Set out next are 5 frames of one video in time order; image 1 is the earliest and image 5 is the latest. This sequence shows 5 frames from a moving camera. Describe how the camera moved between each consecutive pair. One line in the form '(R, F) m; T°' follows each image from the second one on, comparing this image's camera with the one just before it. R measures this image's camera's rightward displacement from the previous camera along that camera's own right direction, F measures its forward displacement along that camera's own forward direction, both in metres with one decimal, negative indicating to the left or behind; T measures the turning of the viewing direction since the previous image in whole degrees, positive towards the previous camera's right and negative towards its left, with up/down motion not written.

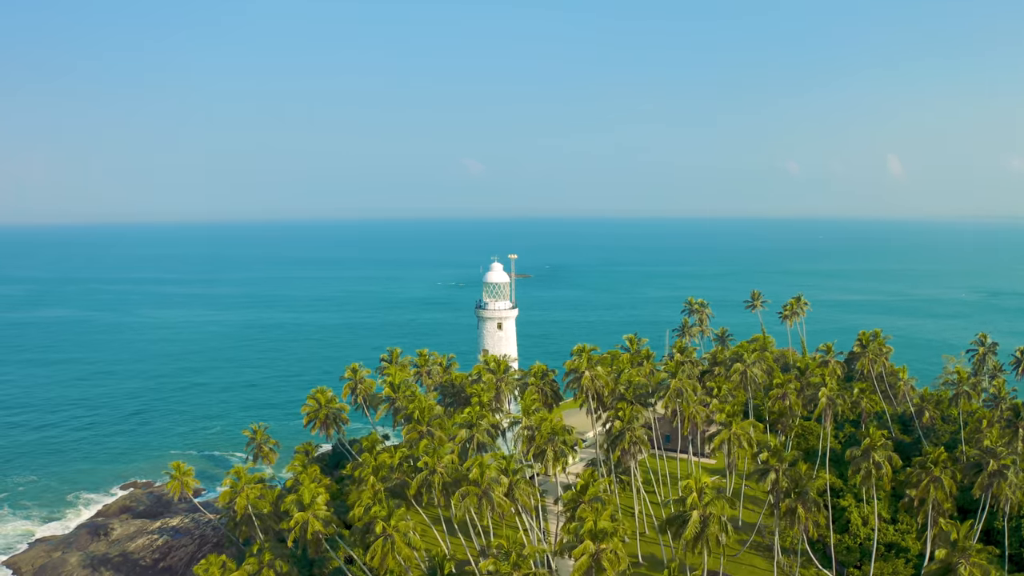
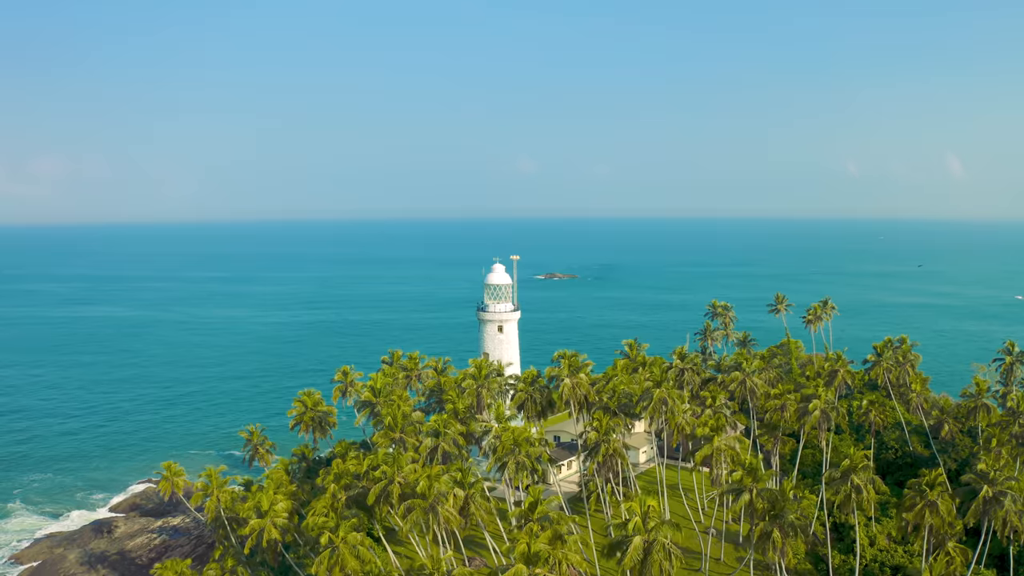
(+3.6, +1.9) m; -3°
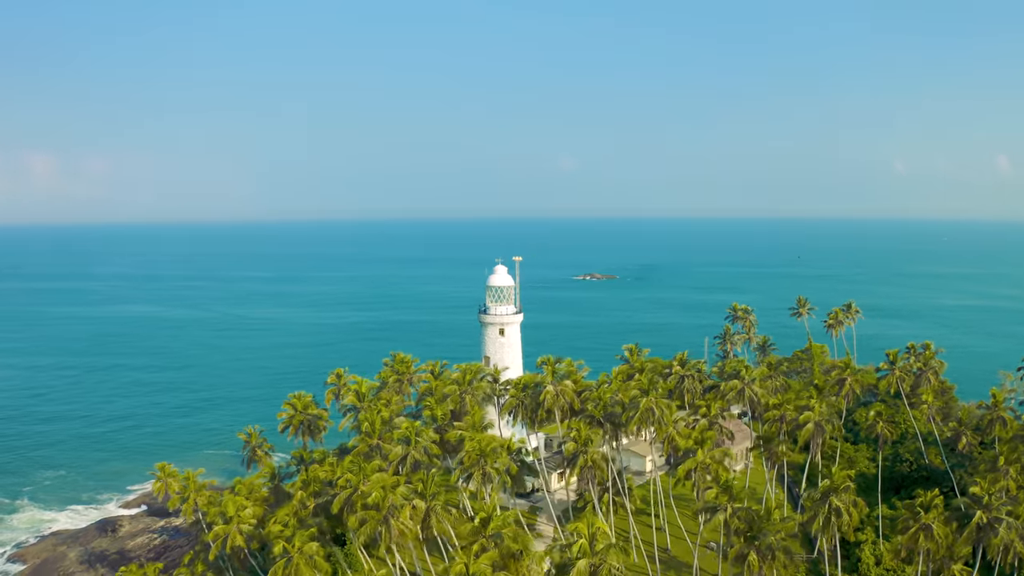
(+2.9, +1.6) m; -3°
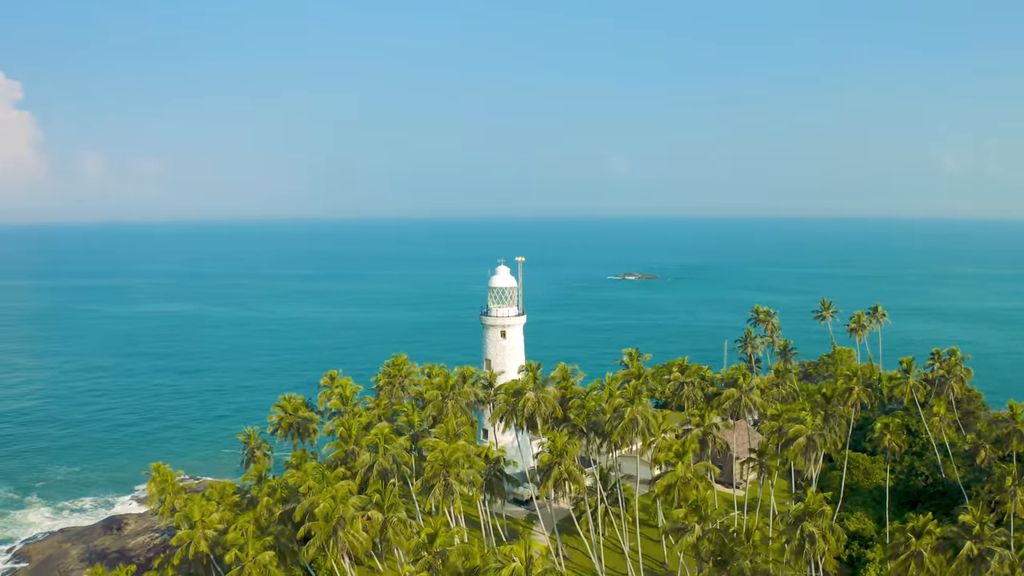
(+2.9, +1.6) m; -3°
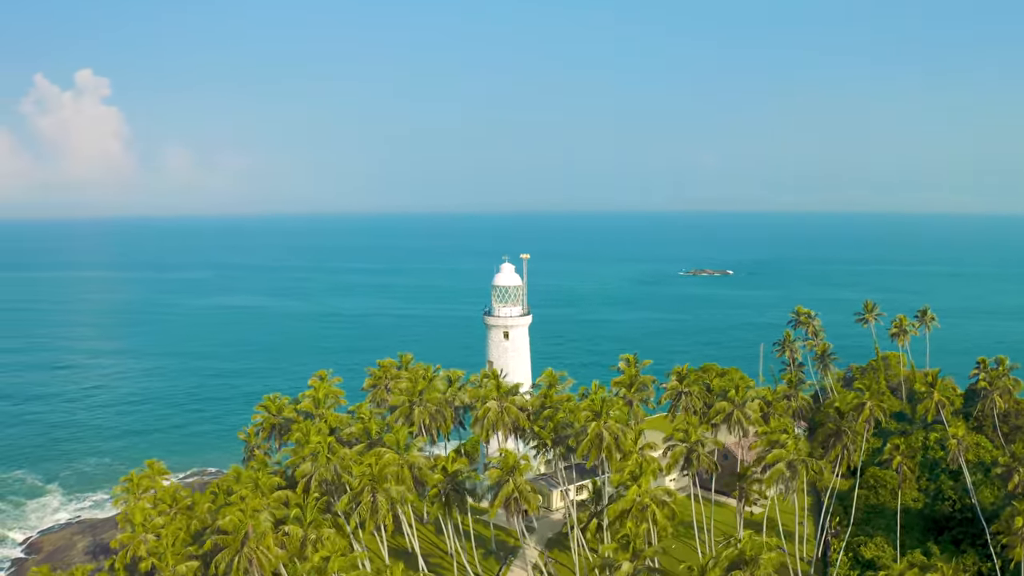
(+4.8, +2.8) m; -5°
